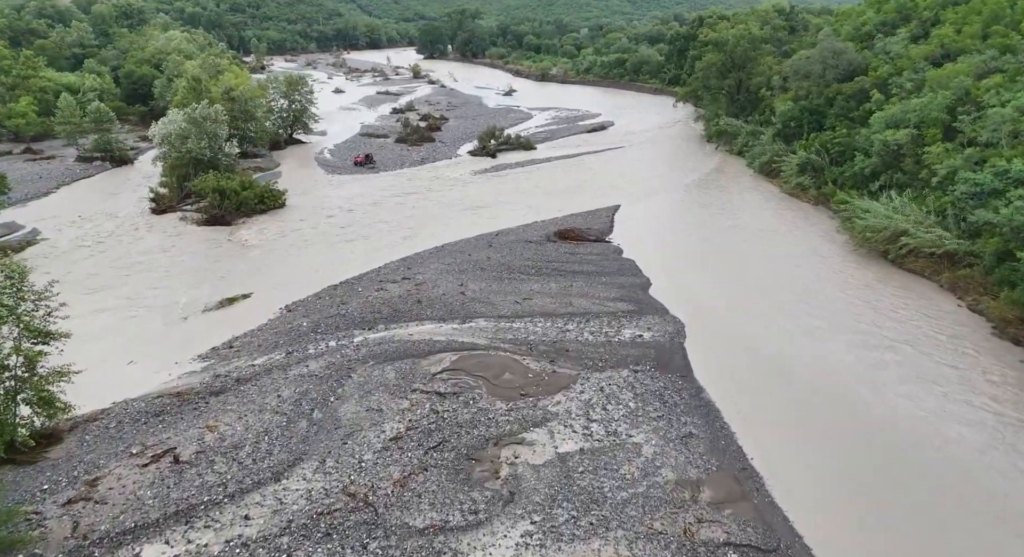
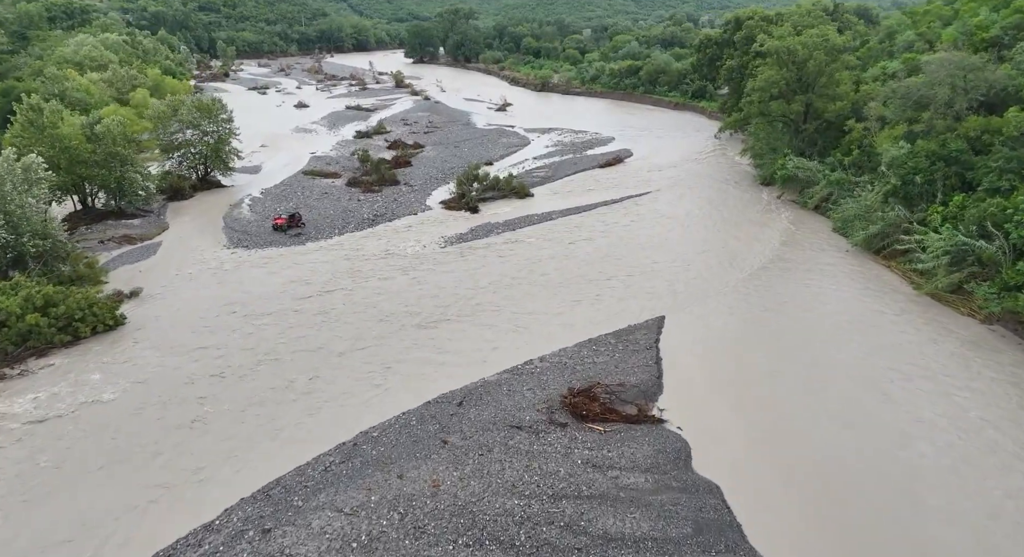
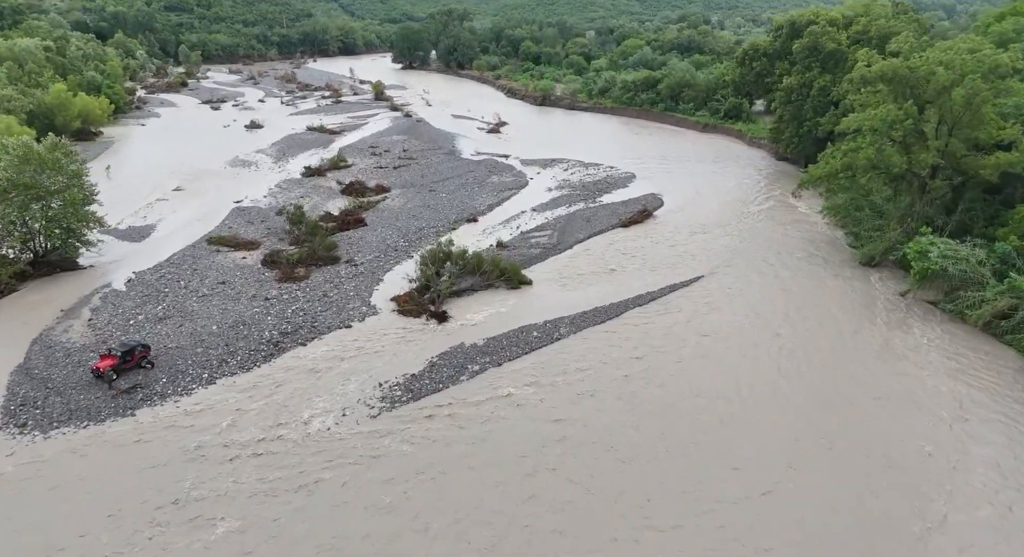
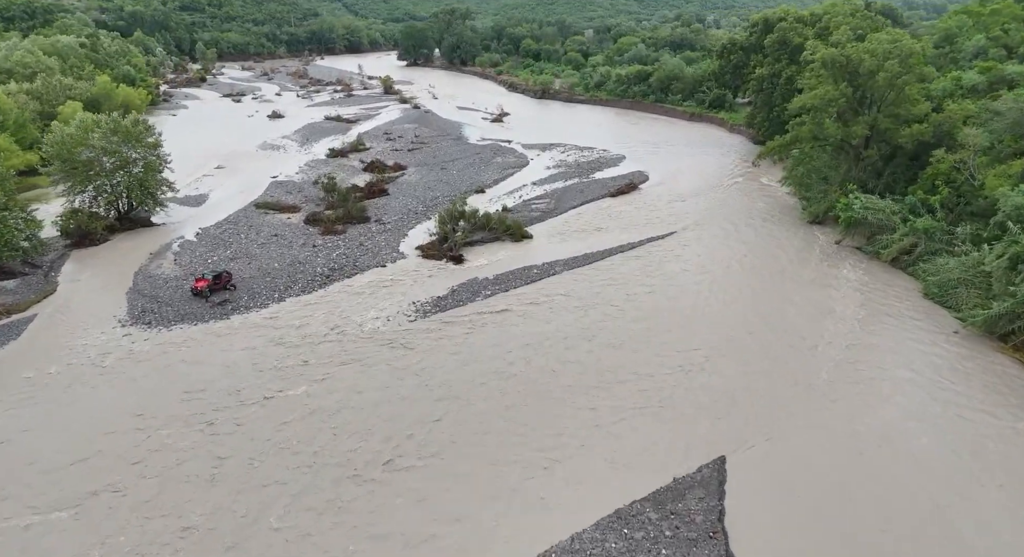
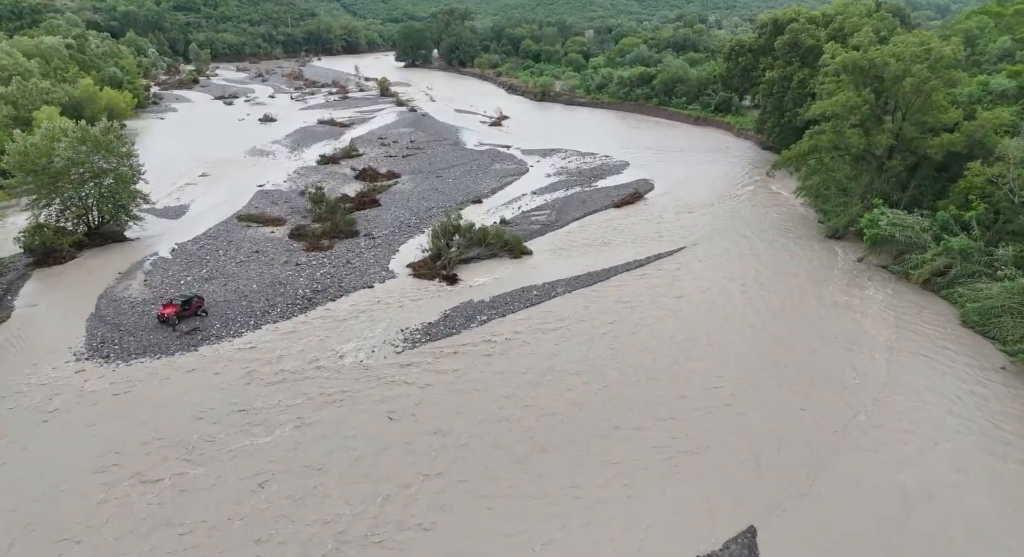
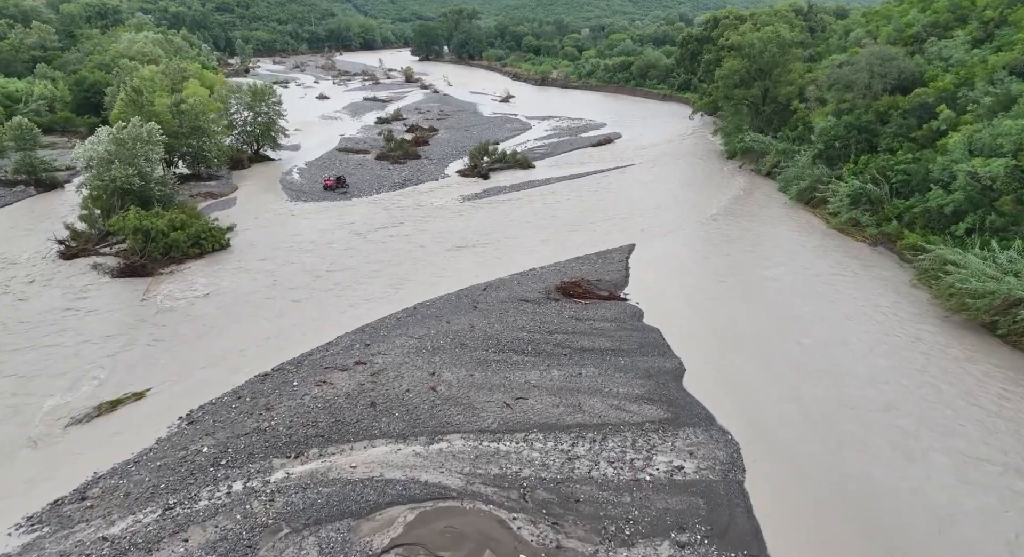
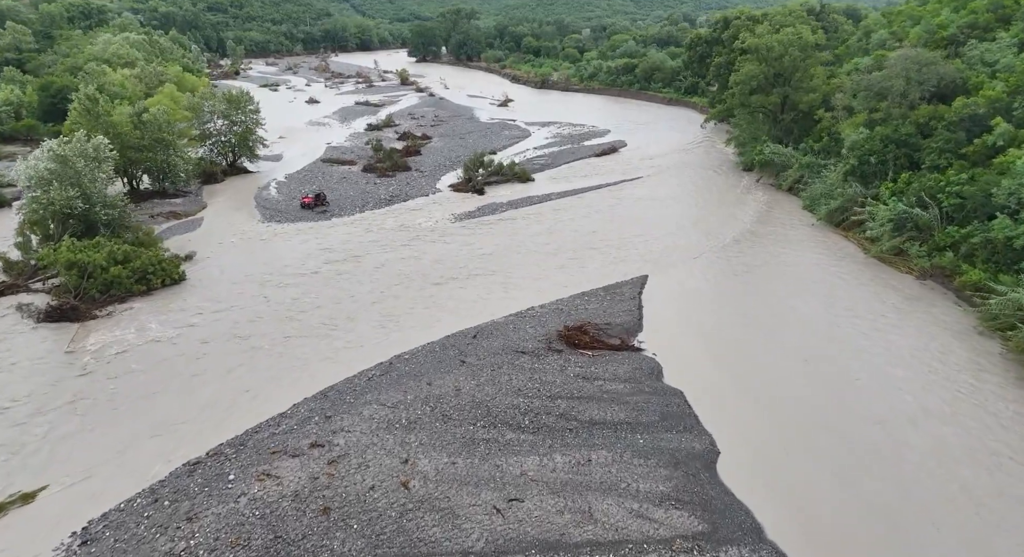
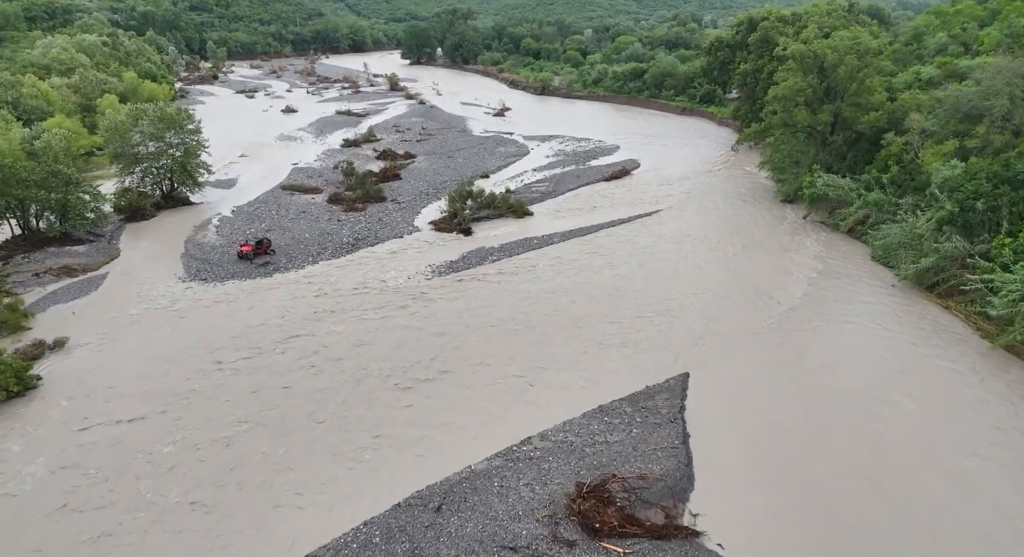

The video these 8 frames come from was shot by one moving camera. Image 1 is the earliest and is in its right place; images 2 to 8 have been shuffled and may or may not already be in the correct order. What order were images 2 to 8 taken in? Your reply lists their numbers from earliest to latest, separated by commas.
6, 7, 2, 8, 4, 5, 3
